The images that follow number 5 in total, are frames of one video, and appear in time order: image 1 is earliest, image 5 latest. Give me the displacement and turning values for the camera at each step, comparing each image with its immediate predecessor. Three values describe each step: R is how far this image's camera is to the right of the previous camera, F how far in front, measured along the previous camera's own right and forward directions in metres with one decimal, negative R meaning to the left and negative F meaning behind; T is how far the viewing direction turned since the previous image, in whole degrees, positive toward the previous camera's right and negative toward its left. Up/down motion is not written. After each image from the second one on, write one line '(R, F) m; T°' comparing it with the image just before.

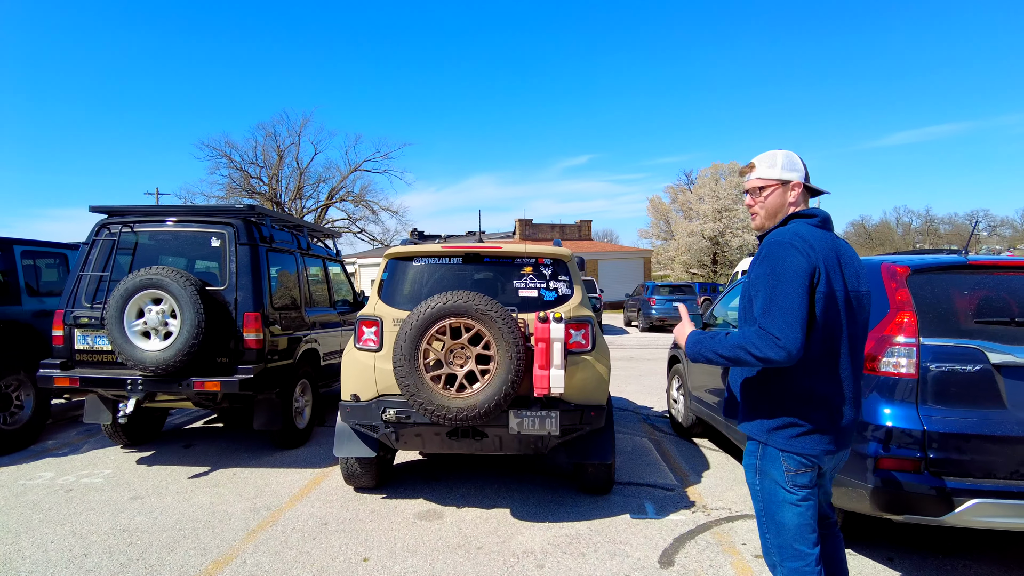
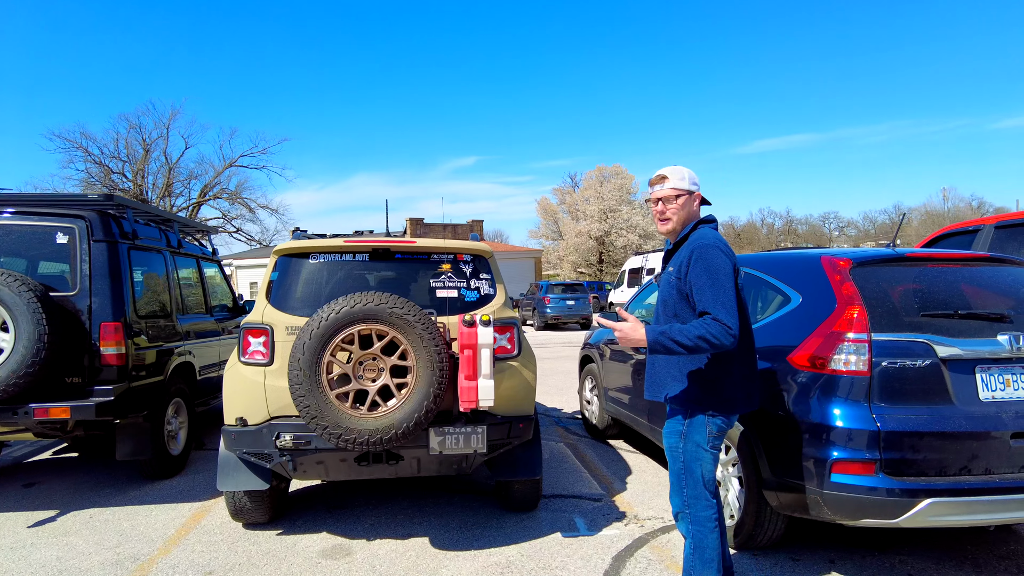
(-0.2, +0.4) m; +11°
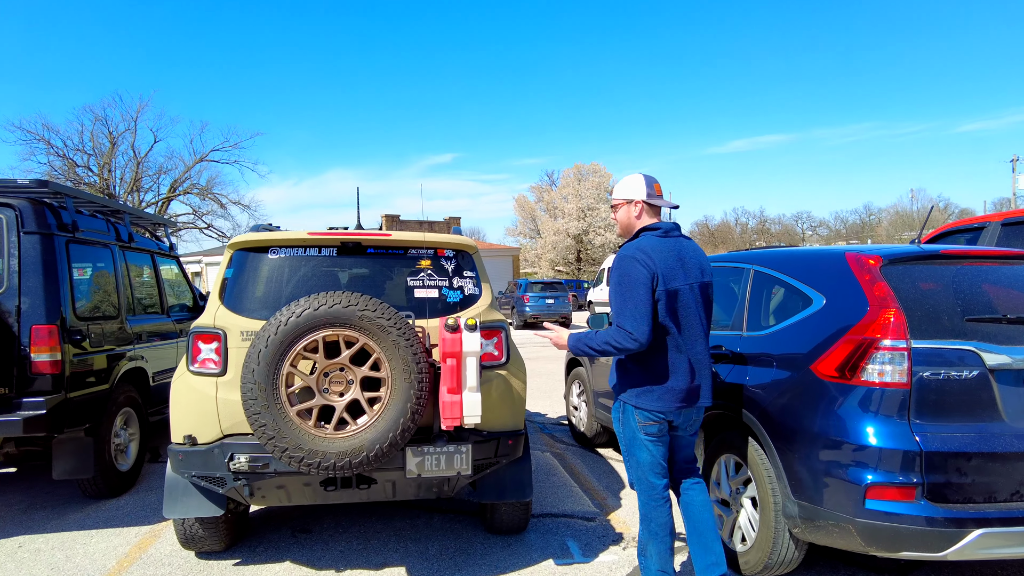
(-0.1, +0.4) m; +2°
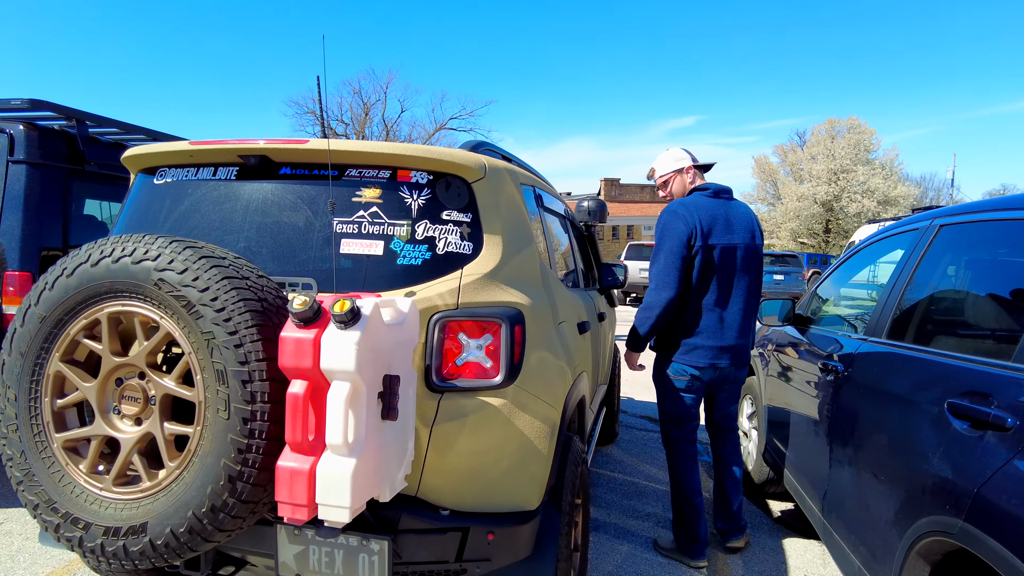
(+0.6, +1.6) m; -21°
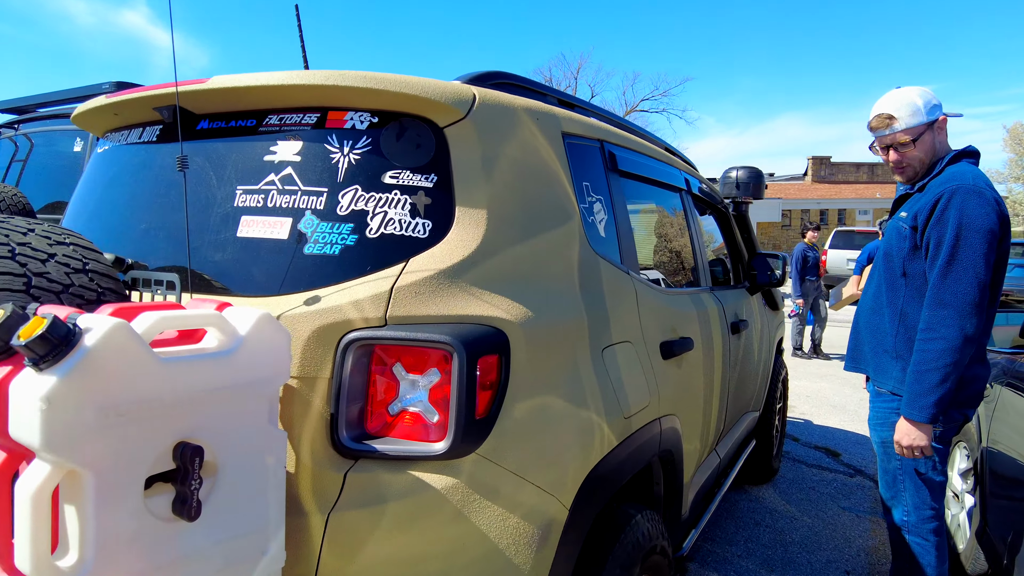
(+0.4, +0.8) m; -17°
